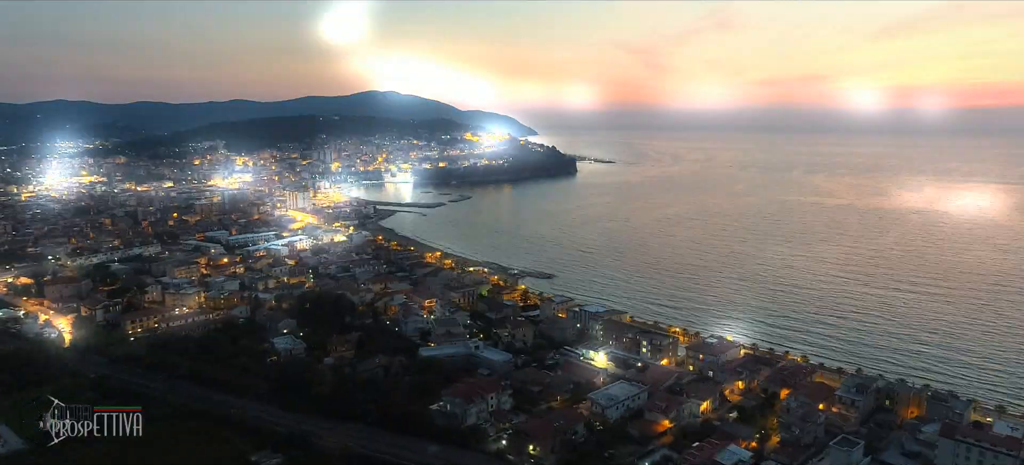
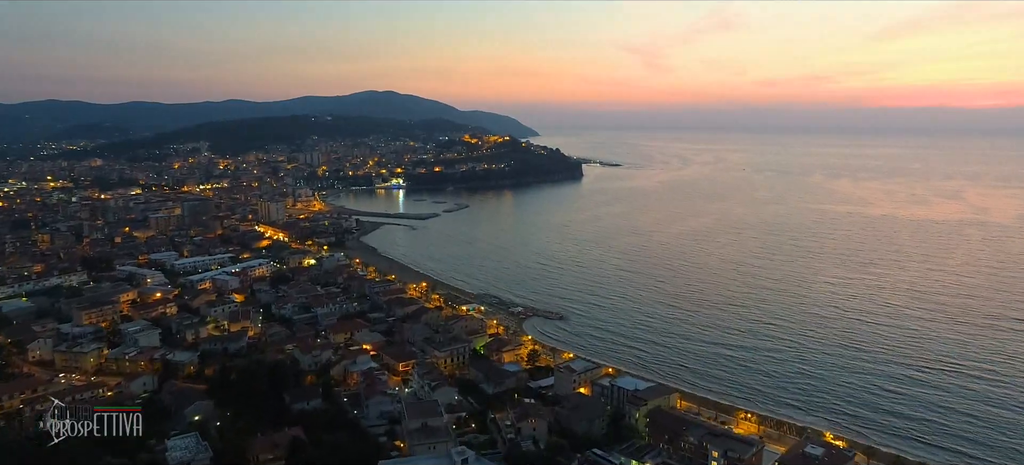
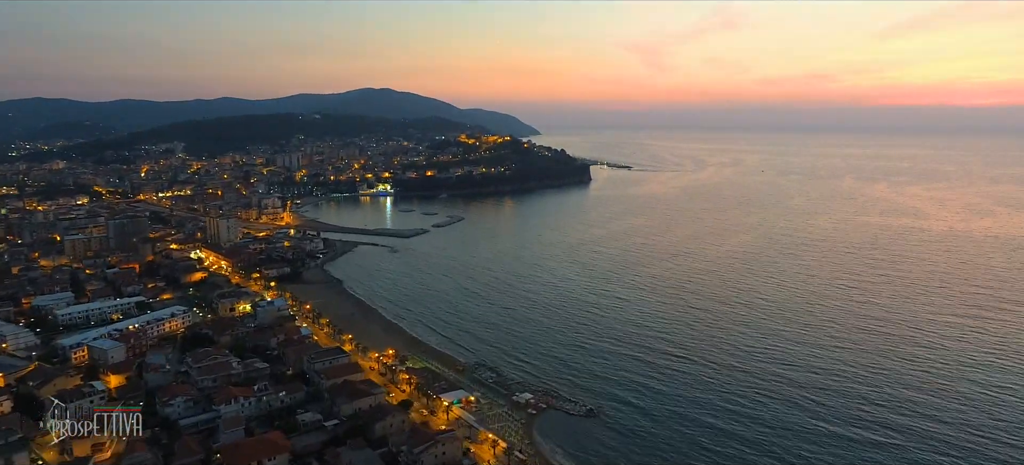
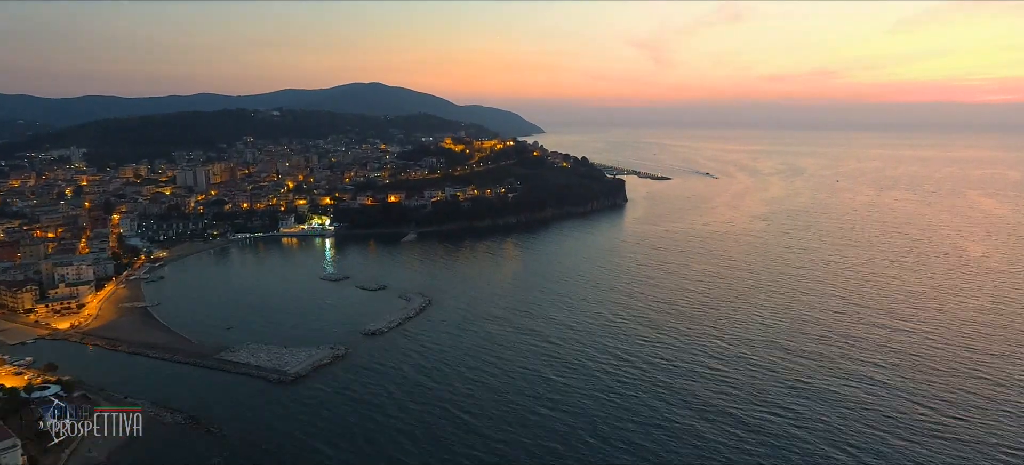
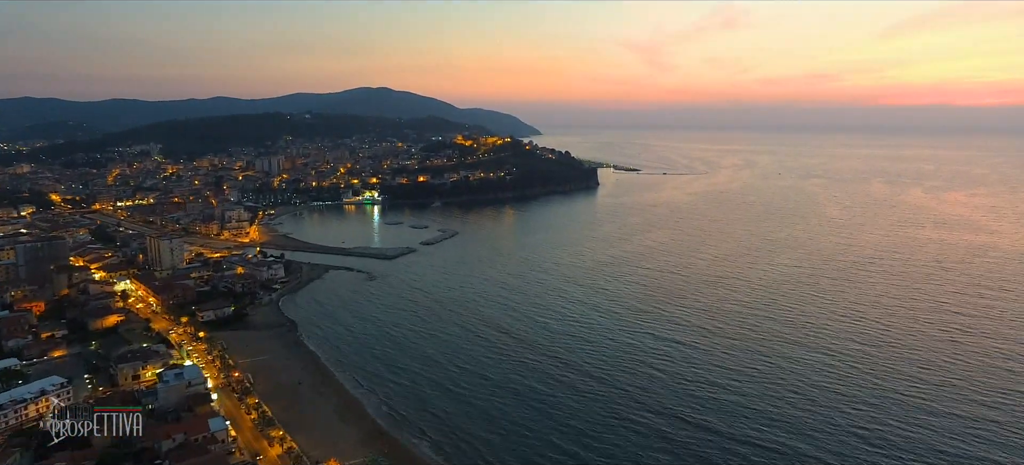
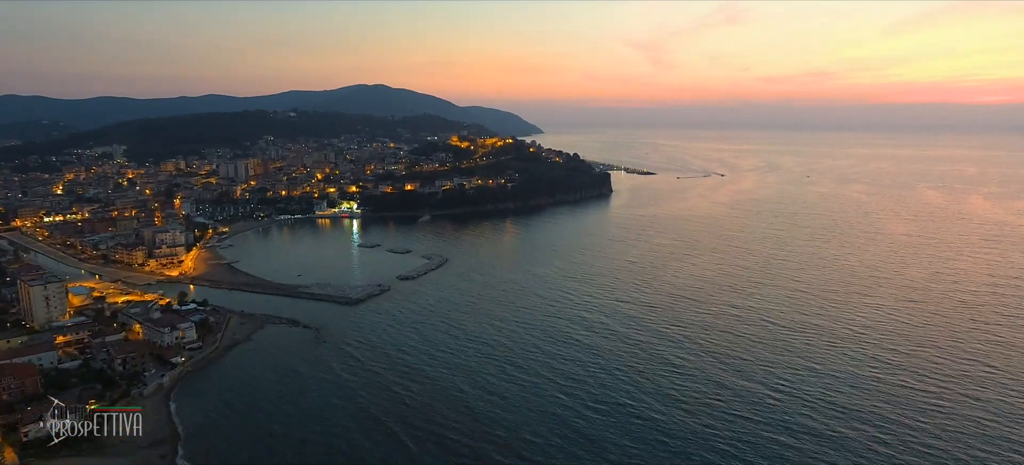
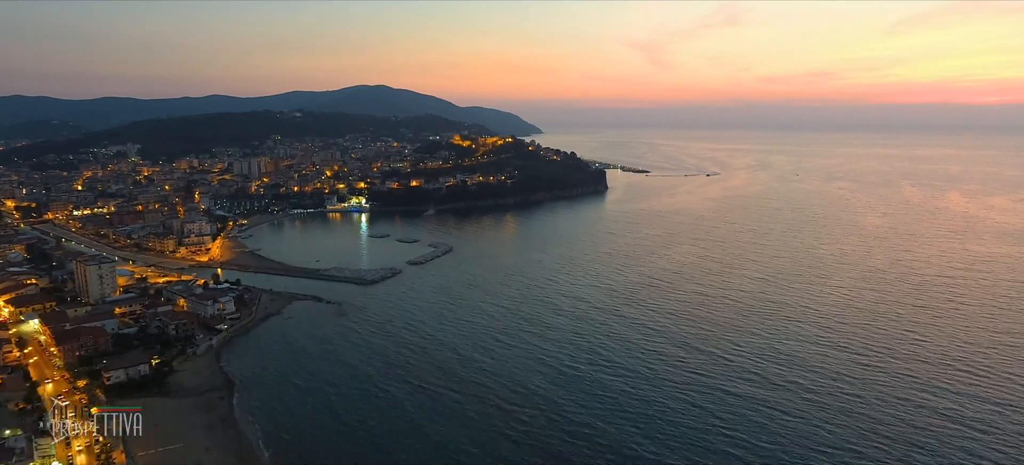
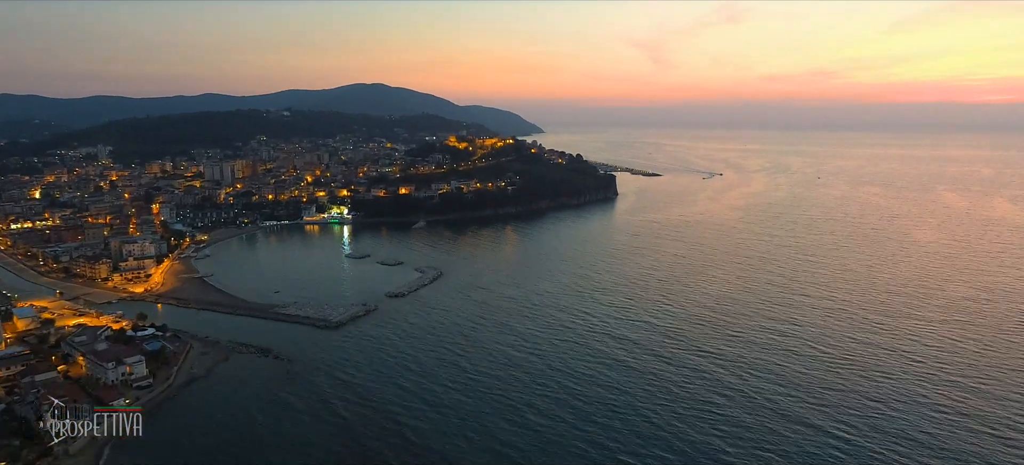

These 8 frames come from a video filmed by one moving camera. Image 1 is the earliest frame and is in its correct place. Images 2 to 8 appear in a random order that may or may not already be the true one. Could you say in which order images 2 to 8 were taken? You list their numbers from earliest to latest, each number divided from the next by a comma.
2, 3, 5, 7, 6, 8, 4
